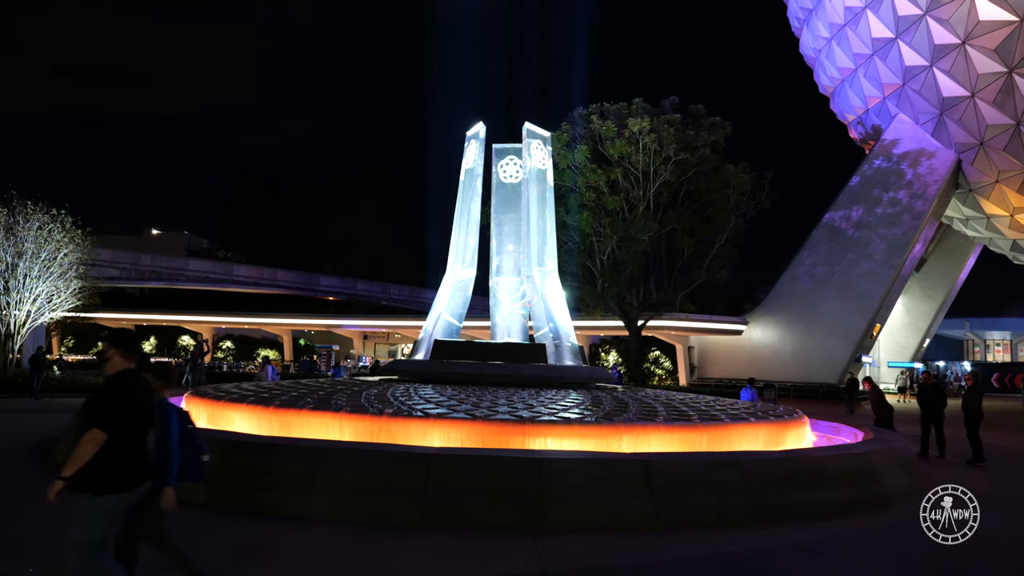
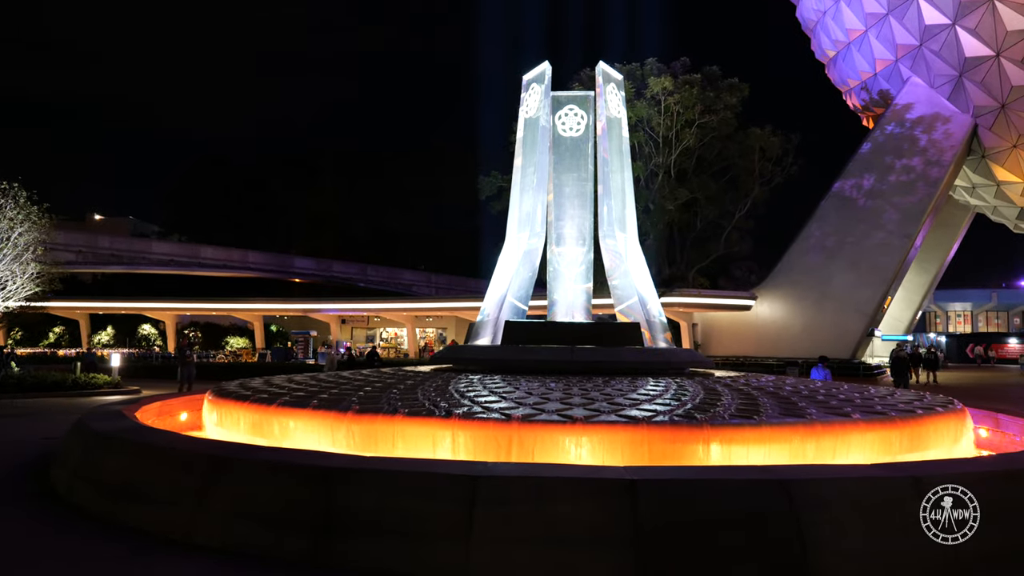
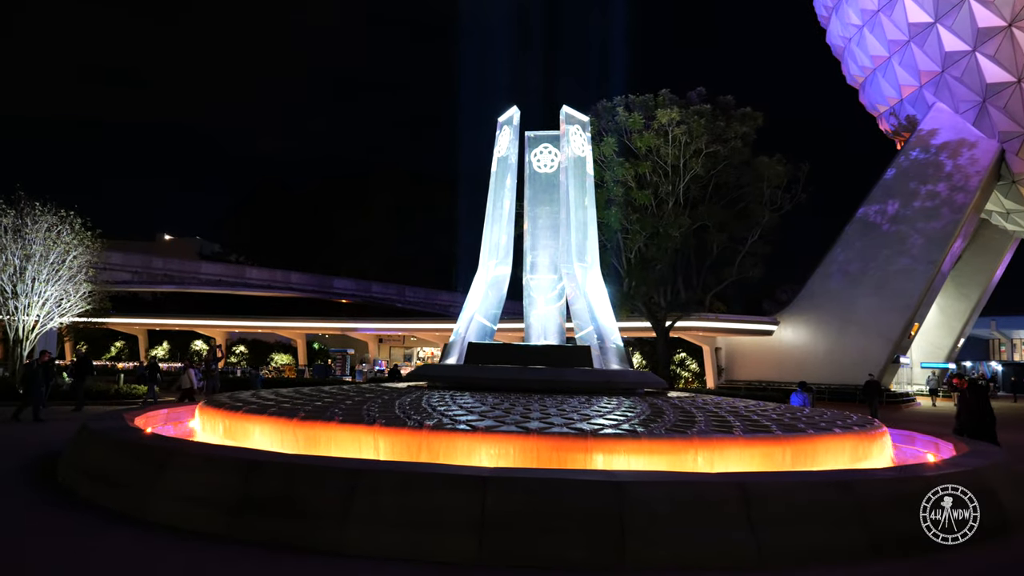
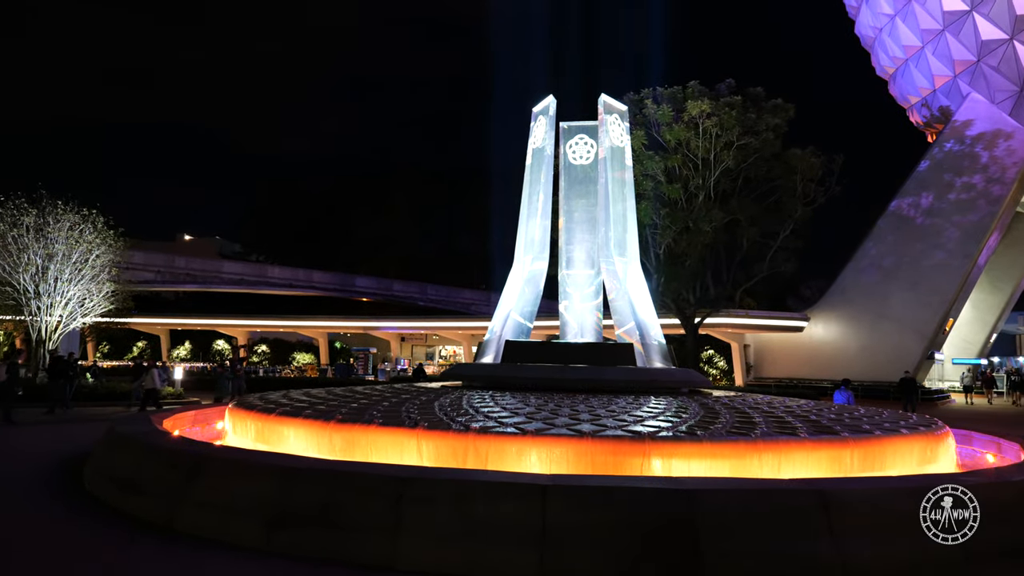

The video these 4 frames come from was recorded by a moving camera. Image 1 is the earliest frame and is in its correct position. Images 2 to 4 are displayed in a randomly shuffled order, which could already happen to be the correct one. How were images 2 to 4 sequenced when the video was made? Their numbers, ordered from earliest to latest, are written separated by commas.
3, 4, 2
